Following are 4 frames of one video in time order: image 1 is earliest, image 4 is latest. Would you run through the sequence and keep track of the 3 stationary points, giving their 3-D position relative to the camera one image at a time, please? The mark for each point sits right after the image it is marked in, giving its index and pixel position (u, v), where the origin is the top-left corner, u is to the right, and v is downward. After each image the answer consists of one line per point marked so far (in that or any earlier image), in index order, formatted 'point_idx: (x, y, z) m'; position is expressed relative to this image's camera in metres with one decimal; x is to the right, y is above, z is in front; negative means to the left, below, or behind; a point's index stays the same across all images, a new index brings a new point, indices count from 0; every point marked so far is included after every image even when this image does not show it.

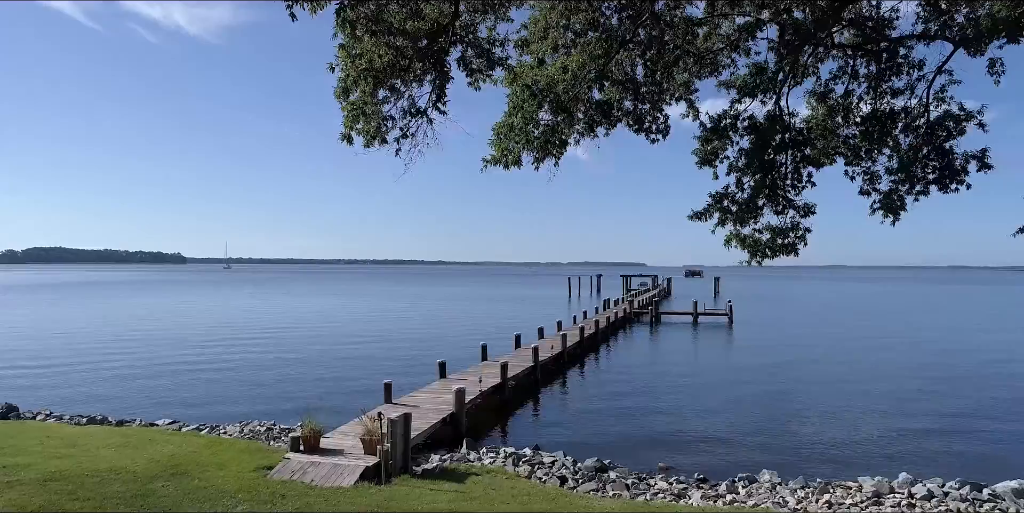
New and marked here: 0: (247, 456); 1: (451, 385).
0: (-4.4, -3.4, +11.2) m
1: (-1.6, -3.4, +18.1) m
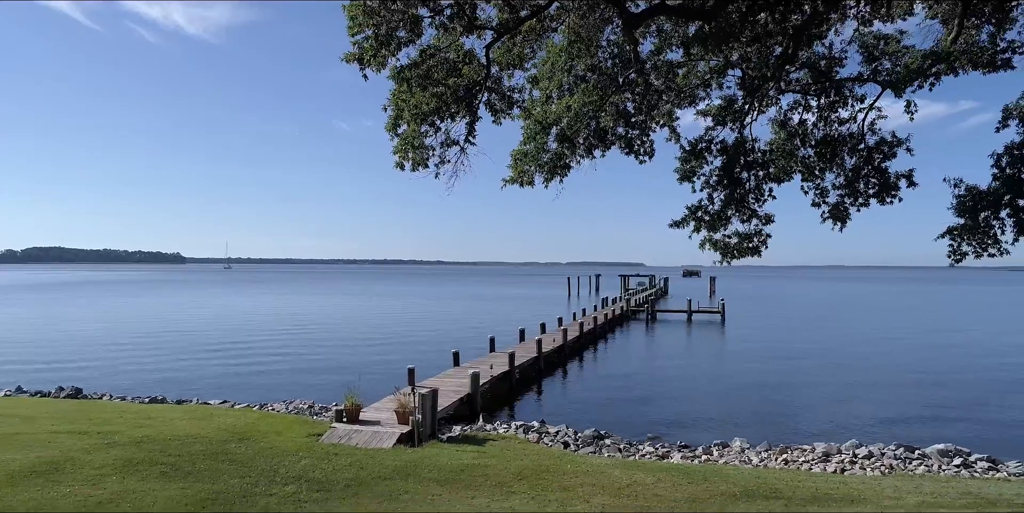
0: (-4.2, -3.4, +13.2) m
1: (-1.4, -3.4, +20.1) m
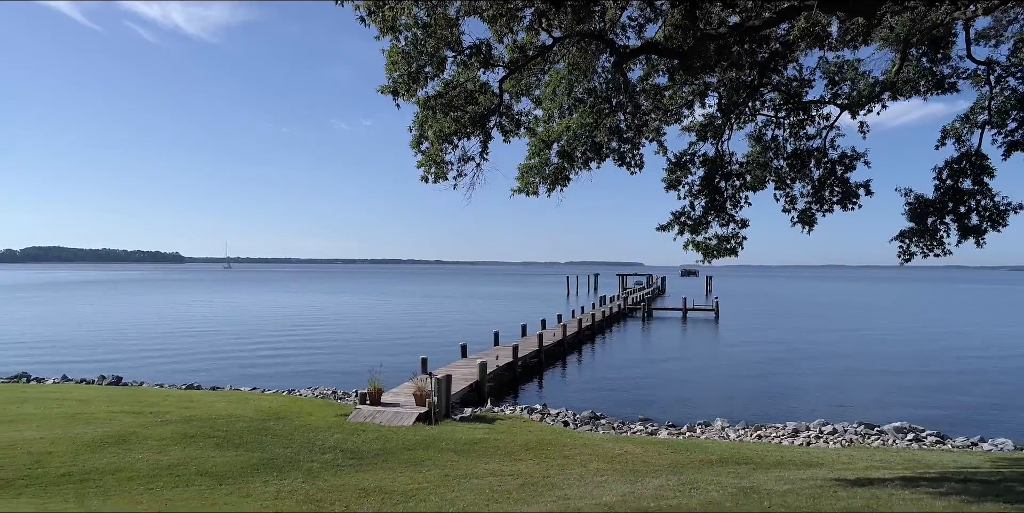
0: (-4.1, -3.4, +14.7) m
1: (-1.3, -3.4, +21.7) m
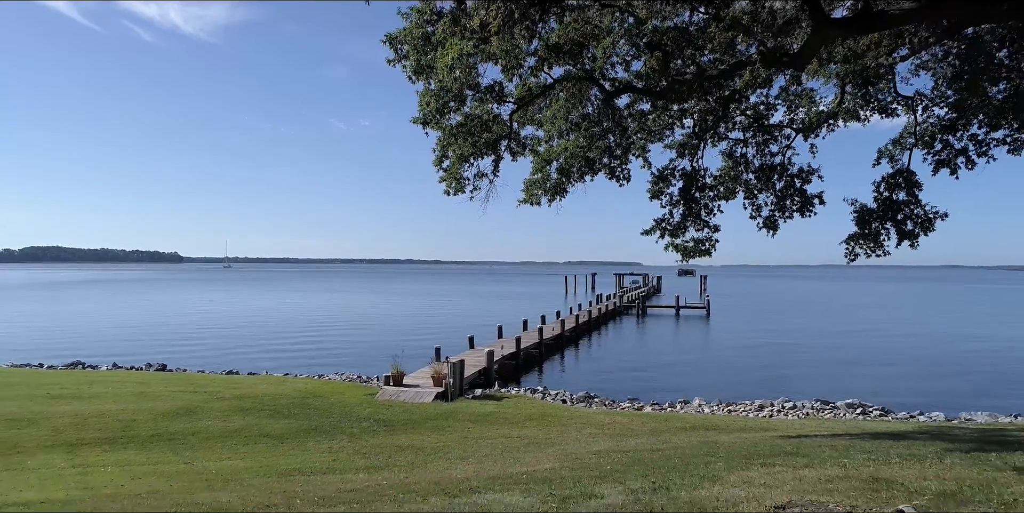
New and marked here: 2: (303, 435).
0: (-4.0, -3.4, +16.9) m
1: (-1.2, -3.4, +23.9) m
2: (-3.9, -3.3, +12.5) m
